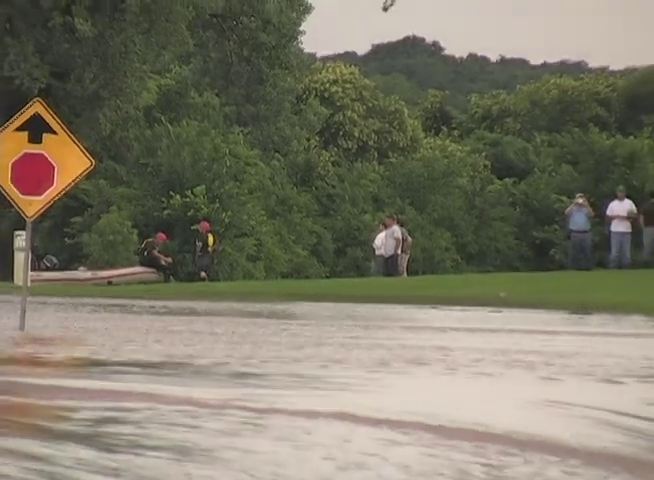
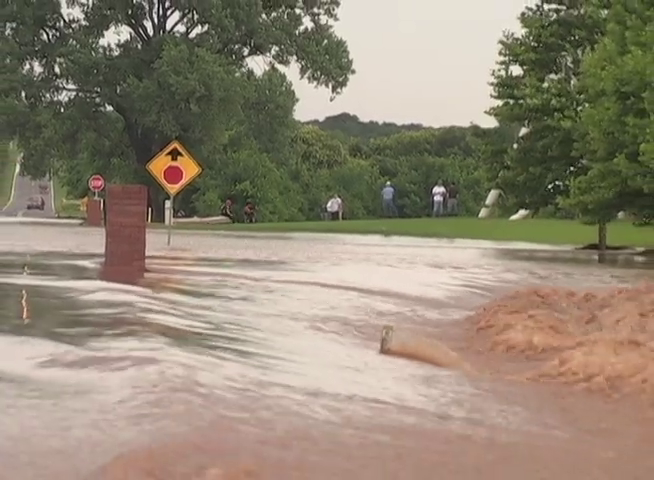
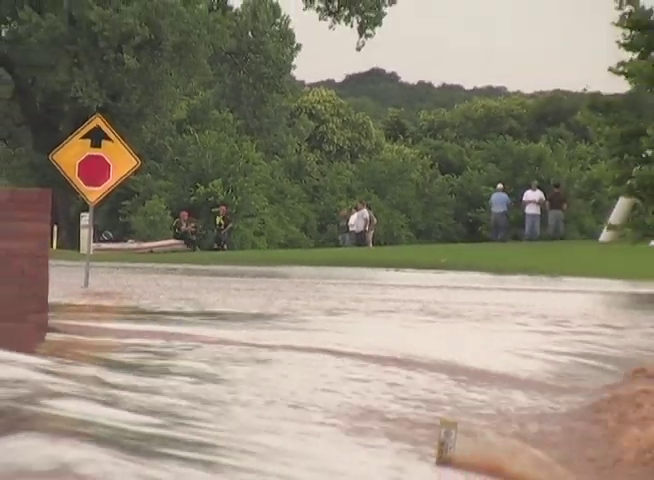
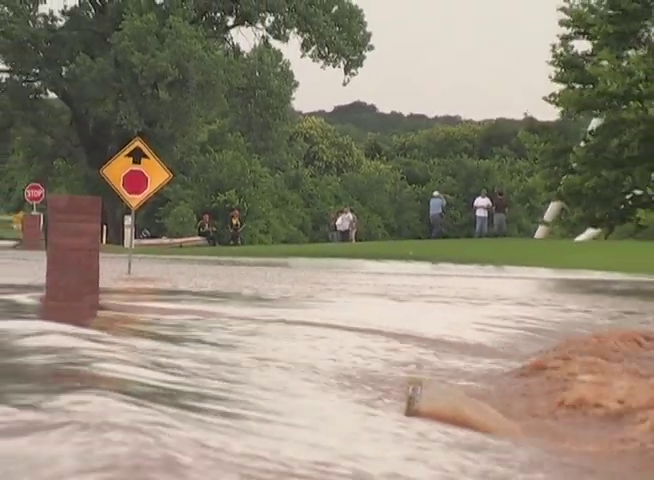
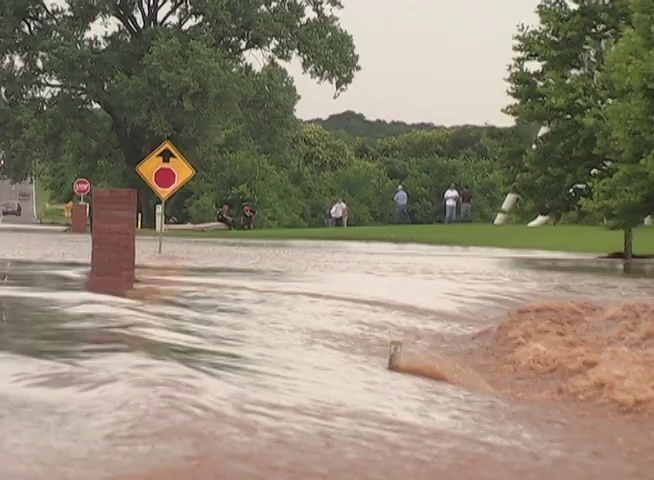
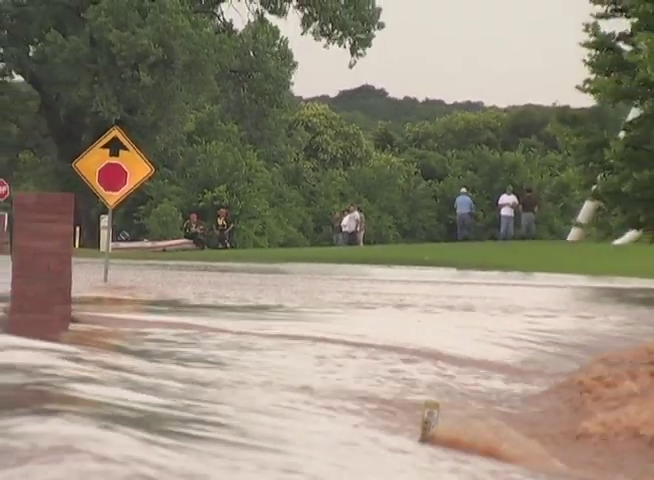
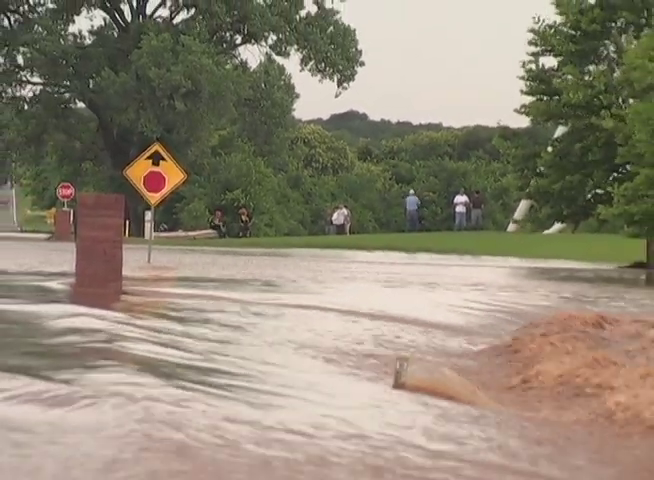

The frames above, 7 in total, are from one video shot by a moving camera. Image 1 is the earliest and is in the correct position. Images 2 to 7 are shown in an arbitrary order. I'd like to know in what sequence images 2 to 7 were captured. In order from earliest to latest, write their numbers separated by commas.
3, 6, 4, 7, 5, 2
